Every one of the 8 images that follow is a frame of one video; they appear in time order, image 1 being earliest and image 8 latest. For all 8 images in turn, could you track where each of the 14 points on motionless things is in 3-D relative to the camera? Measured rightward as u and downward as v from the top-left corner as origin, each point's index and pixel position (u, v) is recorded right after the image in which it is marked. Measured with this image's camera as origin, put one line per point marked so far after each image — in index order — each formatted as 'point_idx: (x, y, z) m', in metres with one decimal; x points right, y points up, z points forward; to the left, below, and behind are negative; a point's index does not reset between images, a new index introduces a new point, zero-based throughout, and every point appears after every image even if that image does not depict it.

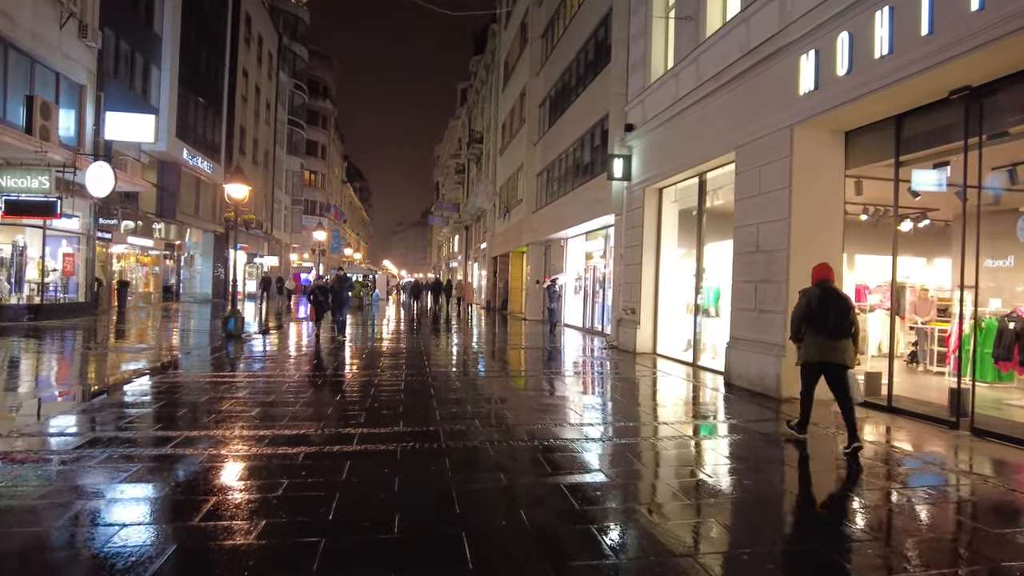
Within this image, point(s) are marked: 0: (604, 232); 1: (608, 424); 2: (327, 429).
0: (+2.6, +1.5, +17.7) m
1: (+1.2, -1.5, +7.3) m
2: (-1.7, -1.4, +6.3) m
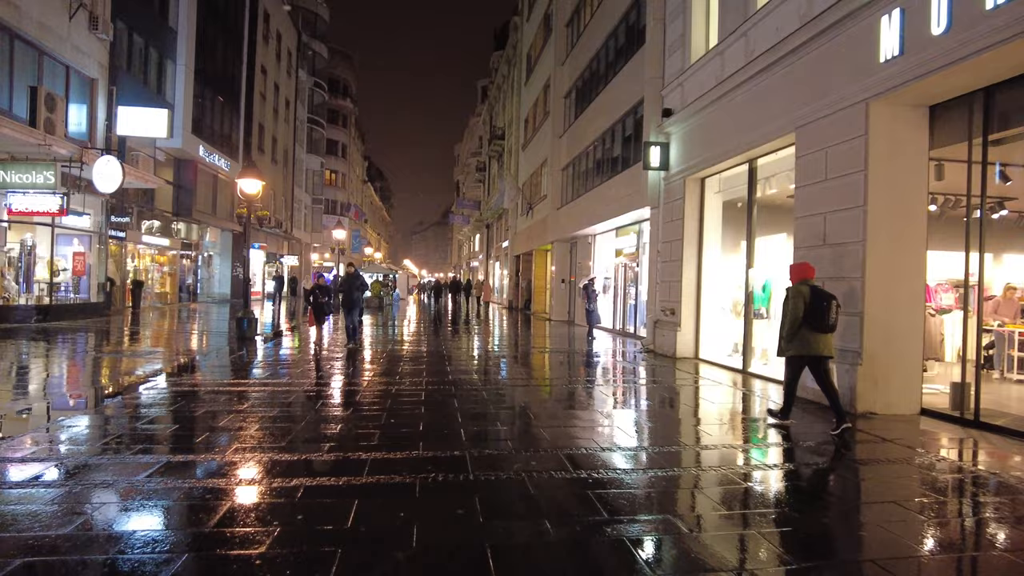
0: (+3.3, +1.6, +16.7) m
1: (+1.5, -1.5, +6.3) m
2: (-1.4, -1.3, +5.4) m
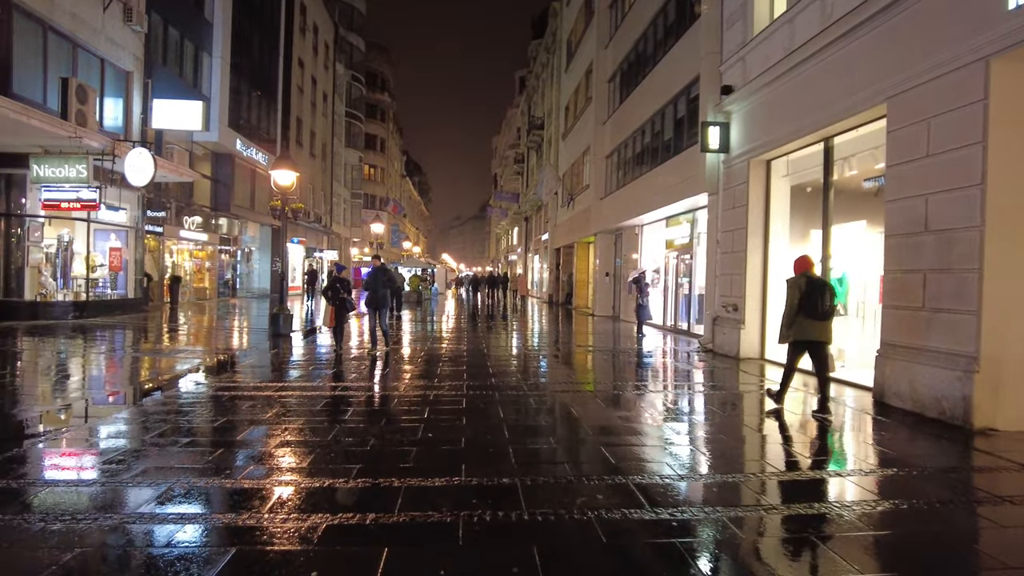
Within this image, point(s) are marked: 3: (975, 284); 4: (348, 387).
0: (+4.3, +1.7, +15.6) m
1: (+2.0, -1.4, +5.4) m
2: (-1.0, -1.3, +4.7) m
3: (+4.3, 0.0, +6.1) m
4: (-2.1, -1.3, +8.6) m
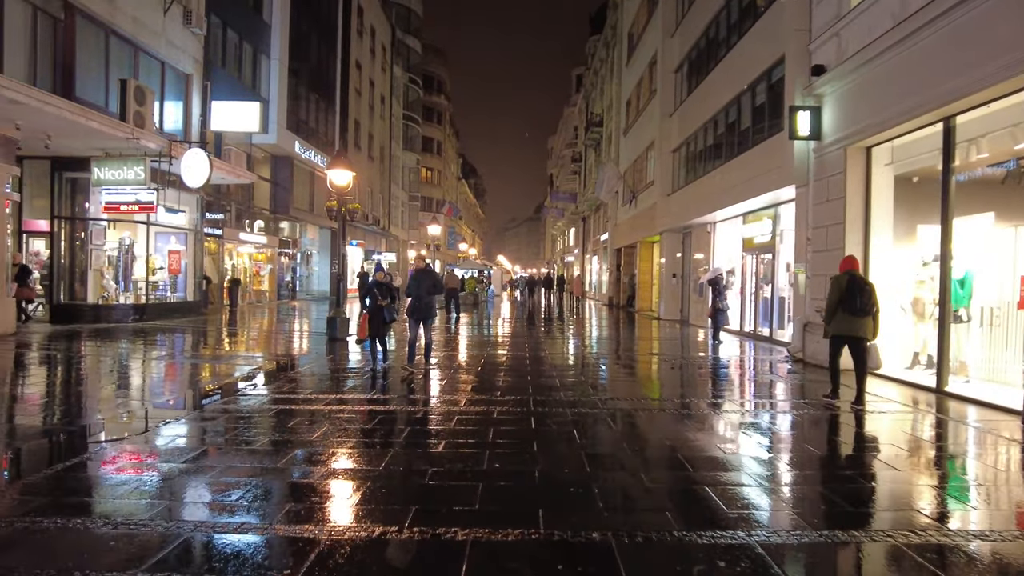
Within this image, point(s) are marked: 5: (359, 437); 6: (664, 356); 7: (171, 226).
0: (+5.7, +1.7, +14.3) m
1: (+2.5, -1.5, +4.4) m
2: (-0.5, -1.4, +3.9) m
3: (+5.0, 0.0, +4.9) m
4: (-1.2, -1.3, +7.9) m
5: (-1.4, -1.3, +5.9) m
6: (+3.2, -1.4, +13.8) m
7: (-9.1, +1.6, +17.4) m
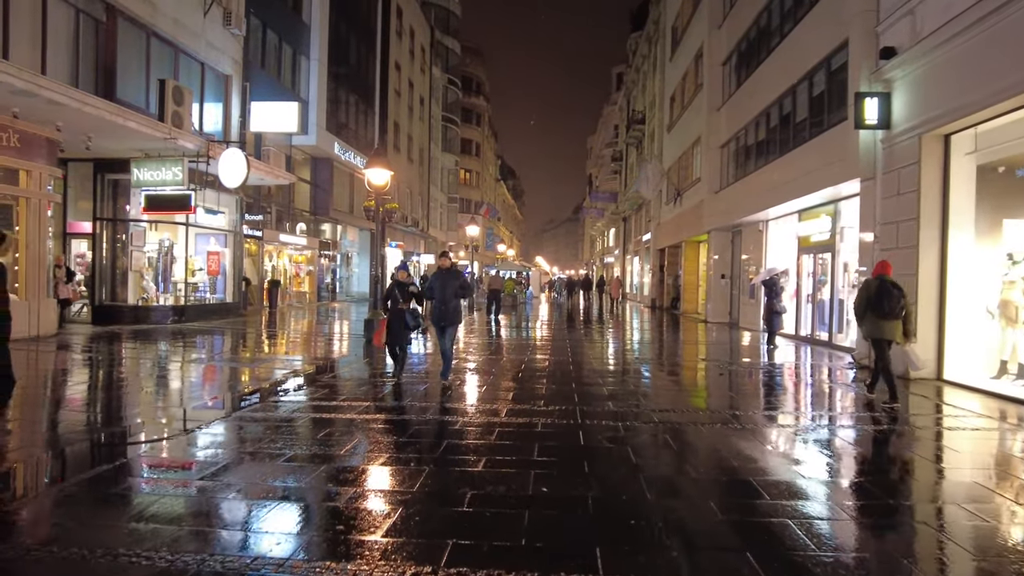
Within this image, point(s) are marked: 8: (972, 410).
0: (+6.6, +1.6, +13.4) m
1: (+2.8, -1.5, +3.7) m
2: (-0.2, -1.4, +3.4) m
3: (+5.3, 0.0, +4.0) m
4: (-0.7, -1.3, +7.4) m
5: (-1.0, -1.4, +5.4) m
6: (+4.1, -1.5, +13.1) m
7: (-8.0, +1.6, +17.4) m
8: (+4.9, -1.4, +7.3) m
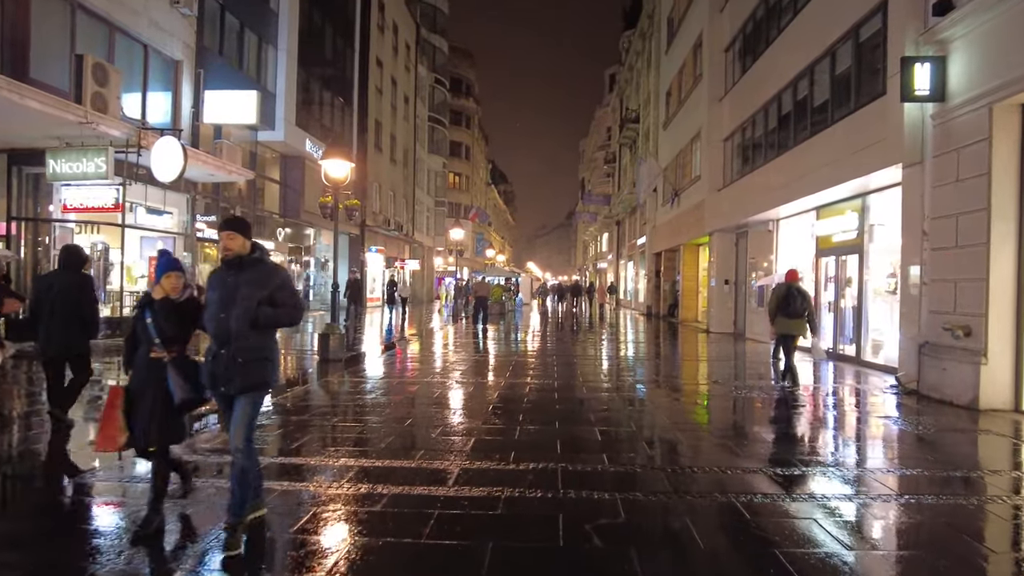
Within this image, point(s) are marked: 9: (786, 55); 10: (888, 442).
0: (+6.2, +1.5, +11.7) m
1: (+2.5, -1.5, +1.9) m
2: (-0.5, -1.4, +1.5) m
3: (+5.0, 0.0, +2.2) m
4: (-1.0, -1.4, +5.6) m
5: (-1.3, -1.4, +3.5) m
6: (+3.7, -1.6, +11.3) m
7: (-8.4, +1.4, +15.4) m
8: (+4.6, -1.5, +5.5) m
9: (+5.8, +5.0, +13.9) m
10: (+3.8, -1.6, +6.5) m
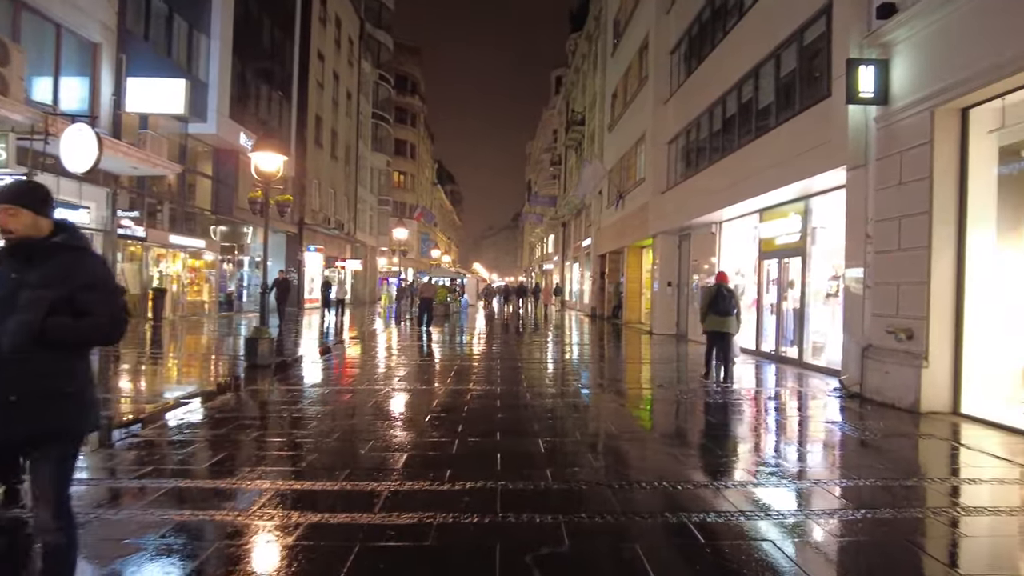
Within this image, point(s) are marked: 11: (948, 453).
0: (+5.2, +1.5, +11.7) m
1: (+2.3, -1.6, +1.6) m
2: (-0.6, -1.4, +1.0) m
3: (+4.7, -0.1, +2.2) m
4: (-1.5, -1.4, +5.1) m
5: (-1.6, -1.4, +3.0) m
6: (+2.7, -1.6, +11.1) m
7: (-9.7, +1.4, +14.3) m
8: (+4.1, -1.5, +5.5) m
9: (+4.7, +4.9, +13.9) m
10: (+3.2, -1.6, +6.4) m
11: (+4.1, -1.5, +6.1) m
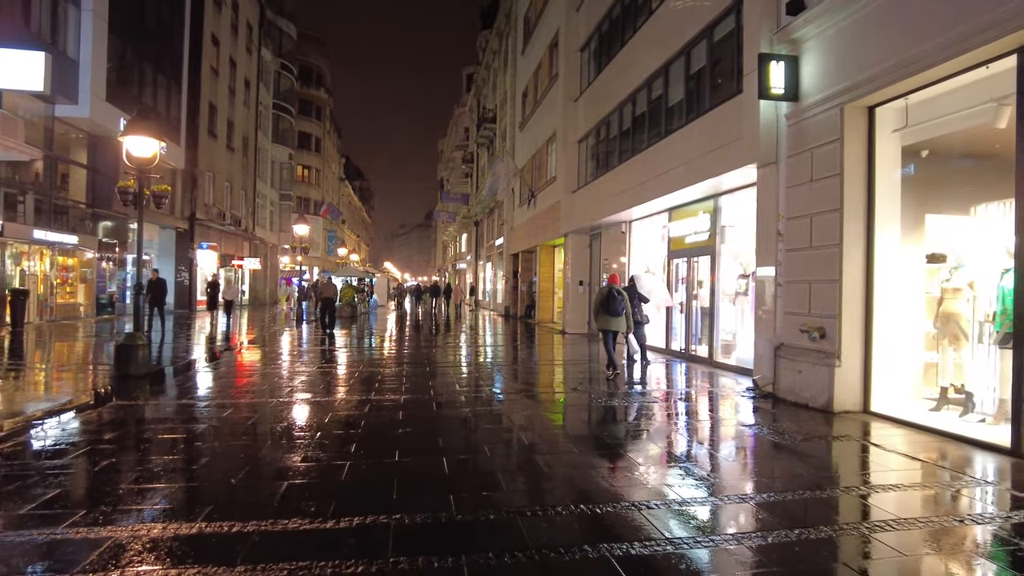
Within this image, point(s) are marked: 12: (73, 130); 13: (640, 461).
0: (+3.5, +1.5, +11.7) m
1: (+2.1, -1.5, +1.4) m
2: (-0.8, -1.4, +0.4) m
3: (+4.4, 0.0, +2.3) m
4: (-2.2, -1.4, +4.2) m
5: (-2.0, -1.4, +2.2) m
6: (+1.2, -1.6, +10.8) m
7: (-11.6, +1.3, +12.3) m
8: (+3.3, -1.5, +5.4) m
9: (+2.7, +4.9, +13.8) m
10: (+2.3, -1.6, +6.2) m
11: (+3.2, -1.5, +6.0) m
12: (-13.3, +4.8, +19.7) m
13: (+1.1, -1.5, +5.5) m
